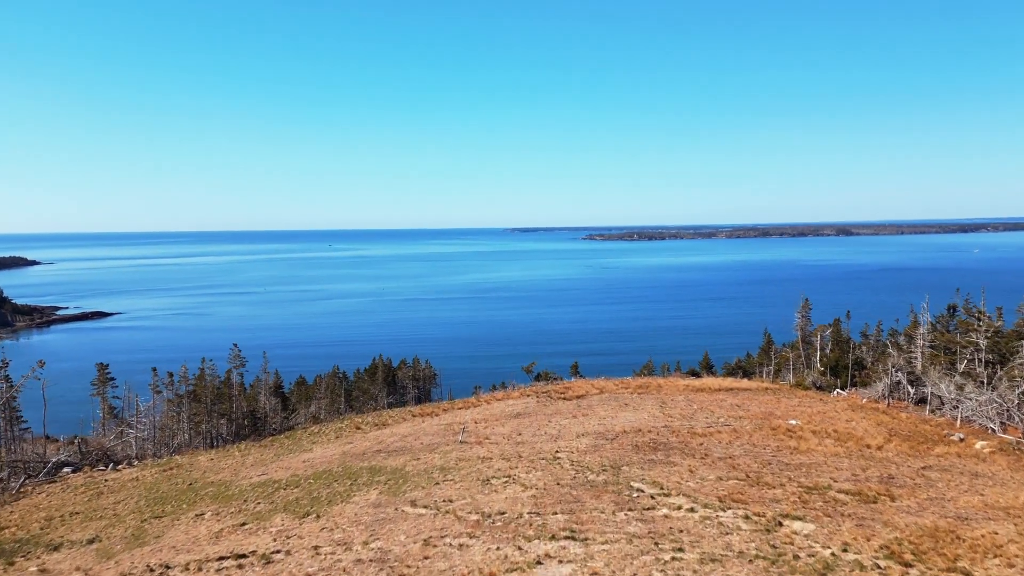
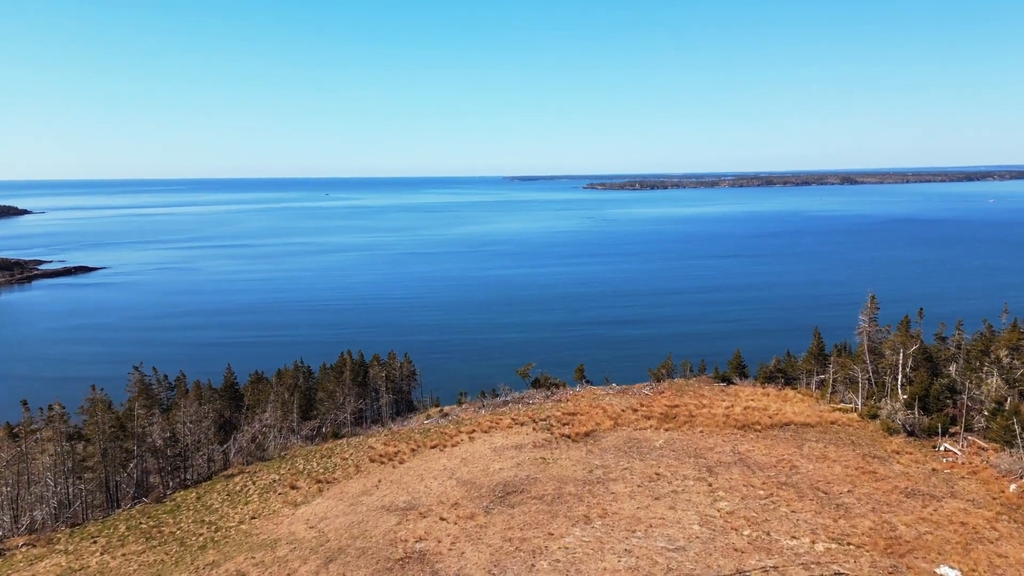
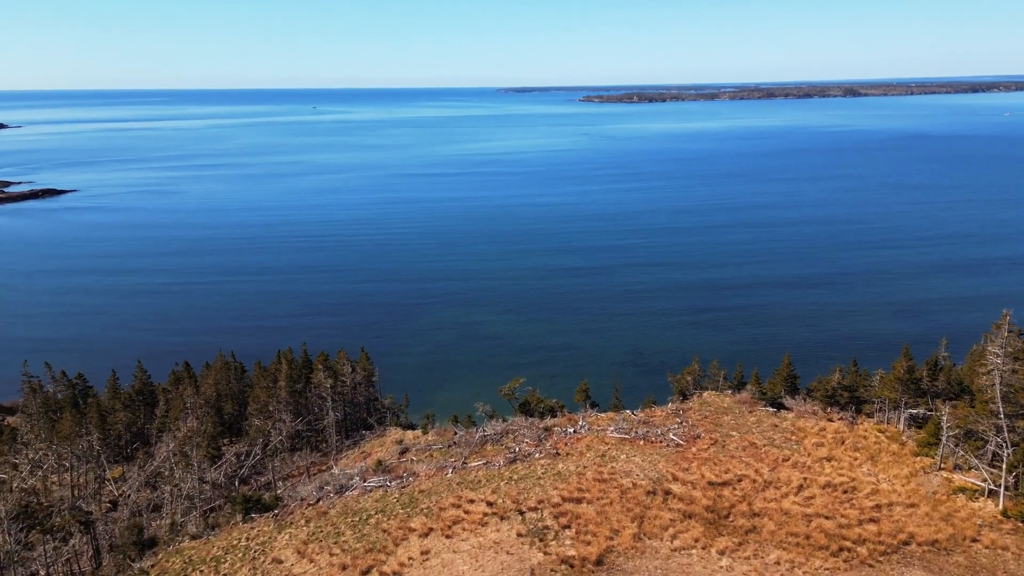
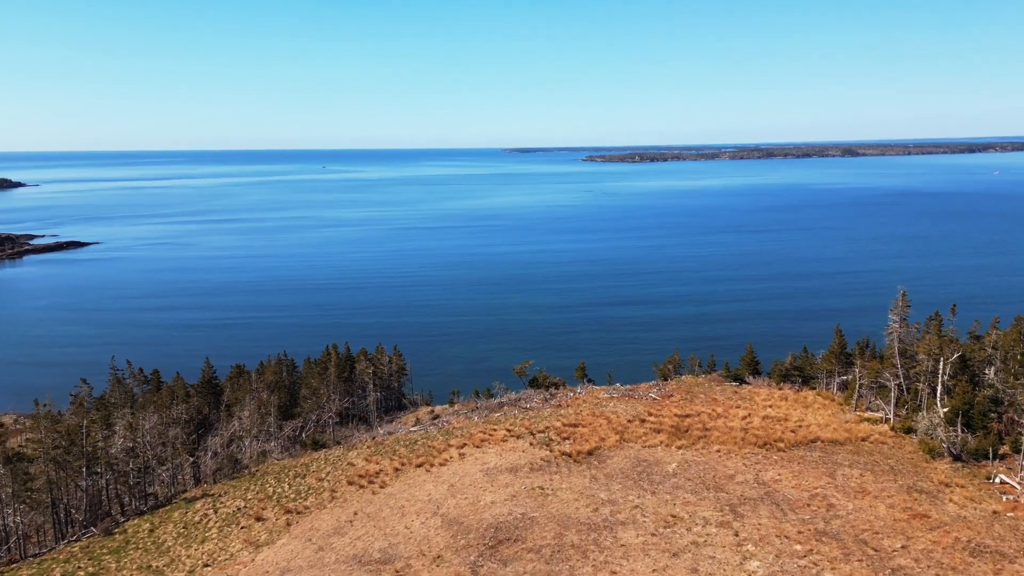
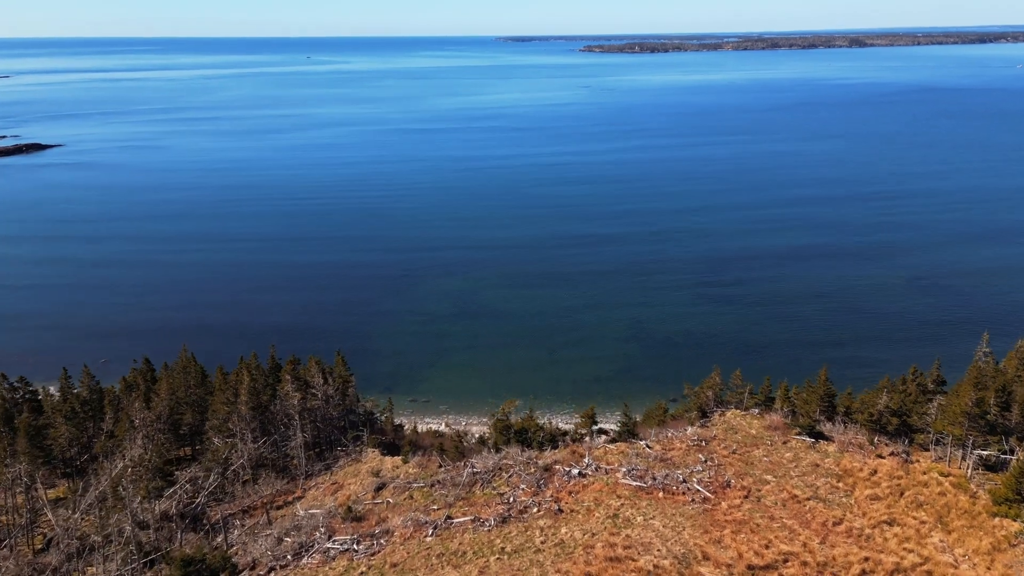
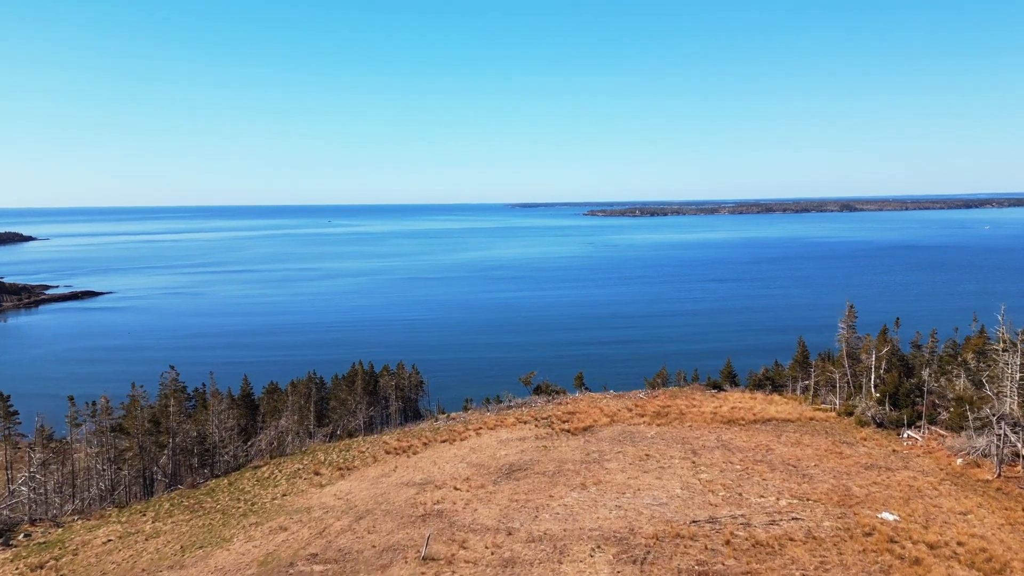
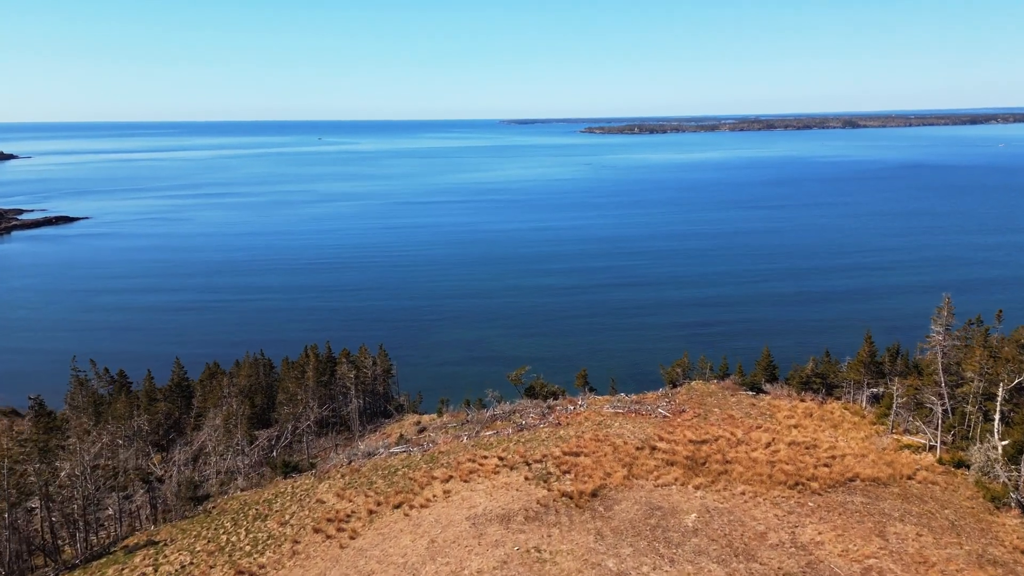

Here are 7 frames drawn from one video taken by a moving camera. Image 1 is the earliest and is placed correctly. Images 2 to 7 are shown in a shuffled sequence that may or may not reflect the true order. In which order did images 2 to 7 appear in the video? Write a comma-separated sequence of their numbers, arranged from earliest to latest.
6, 2, 4, 7, 3, 5
